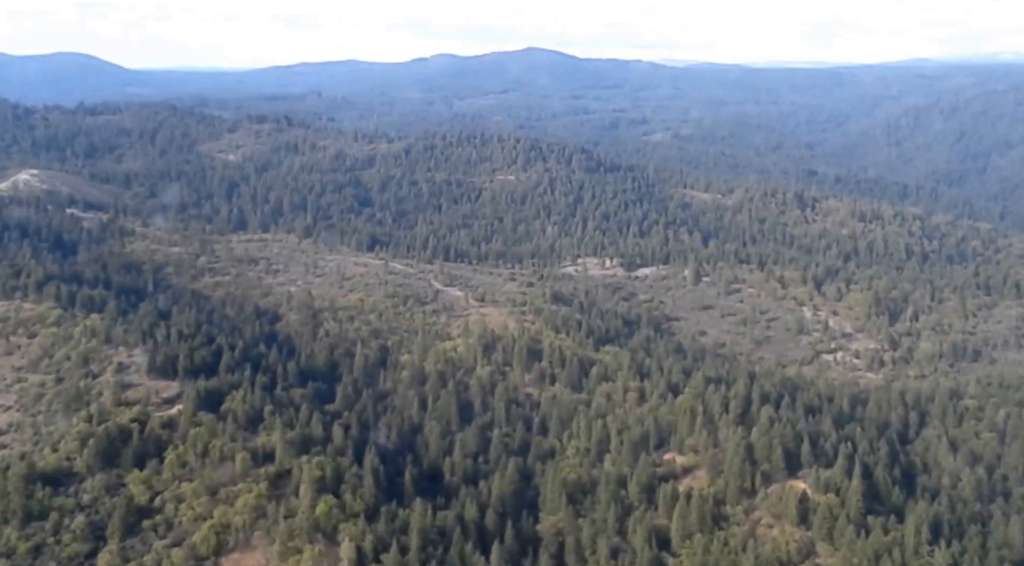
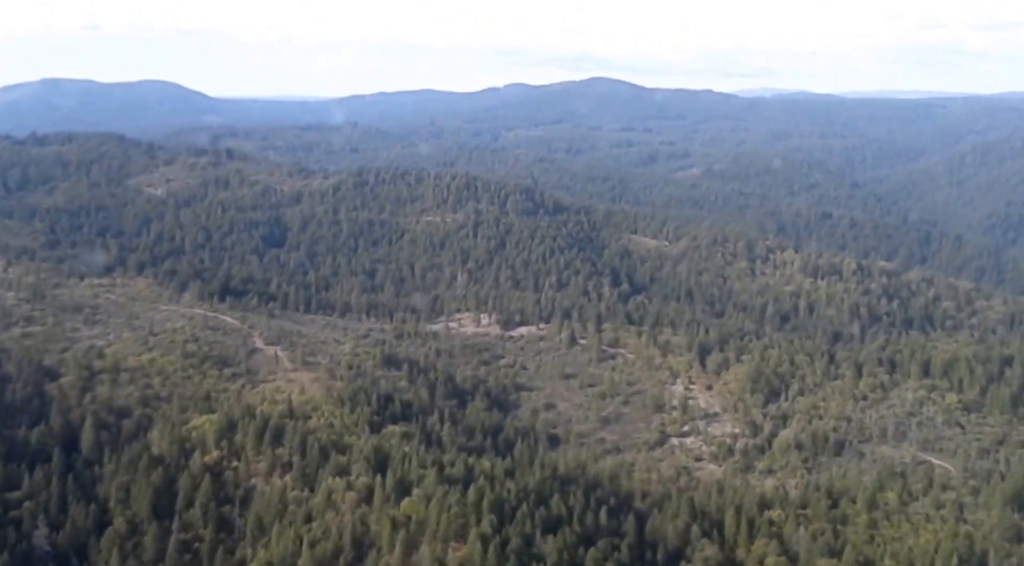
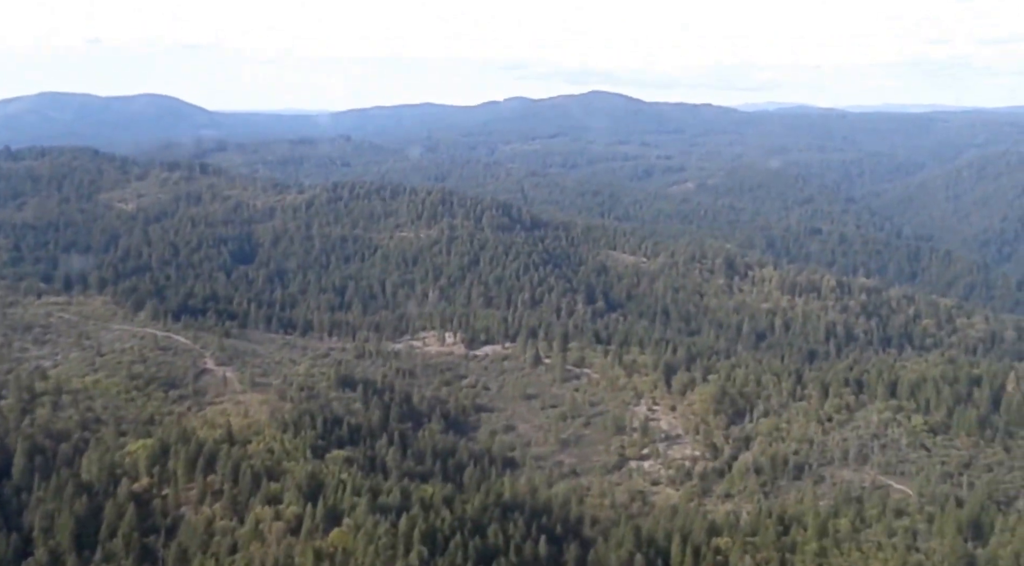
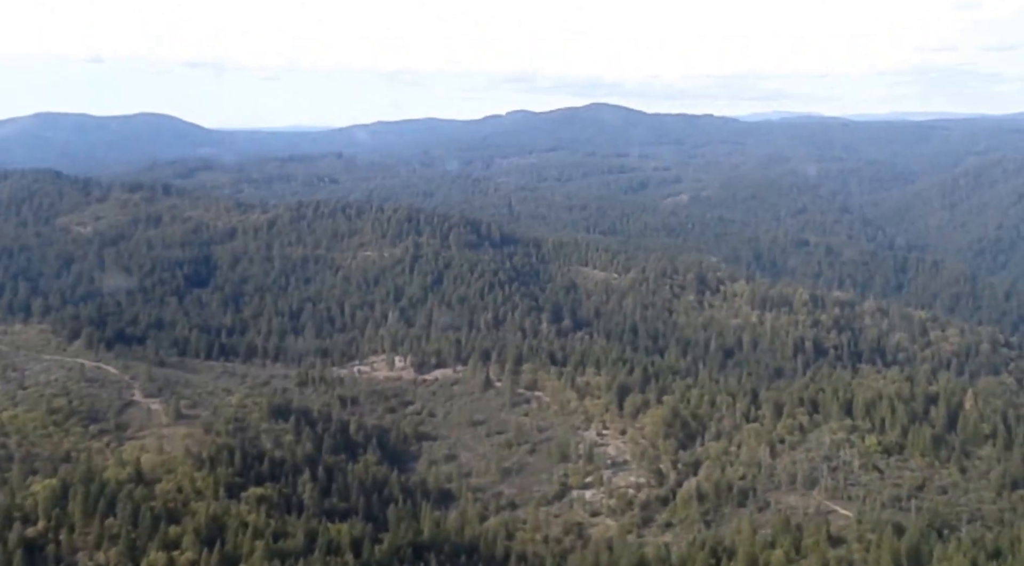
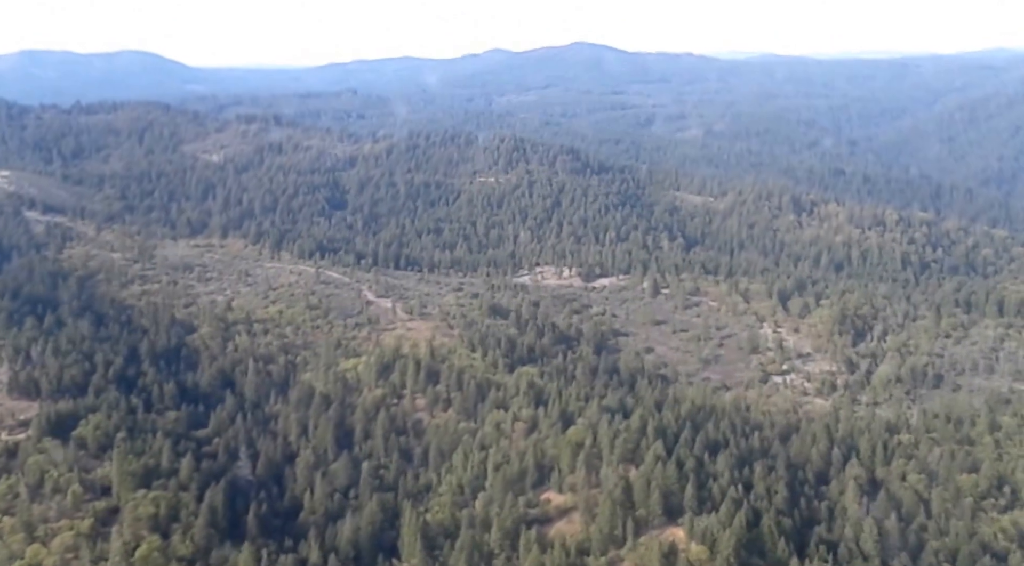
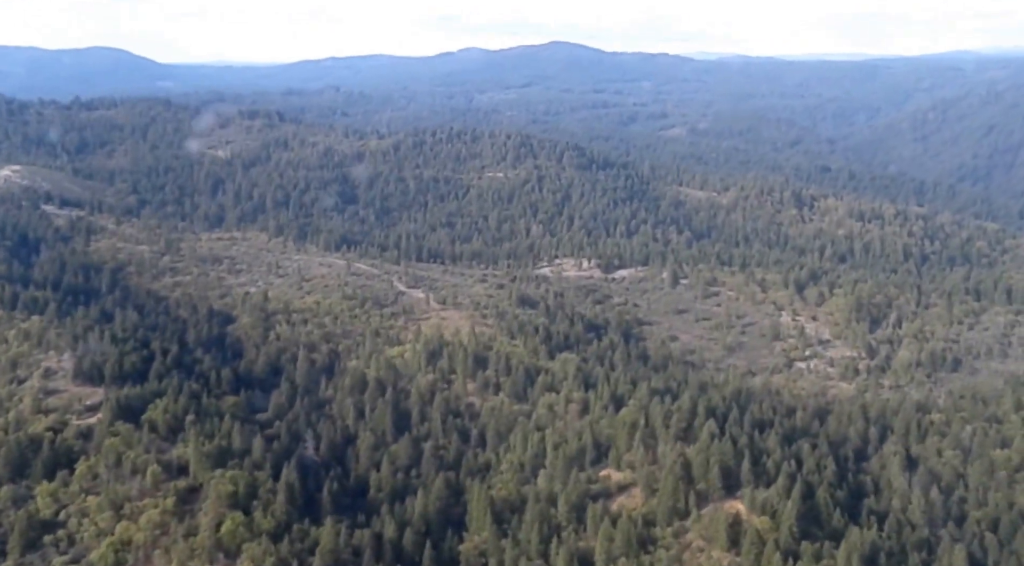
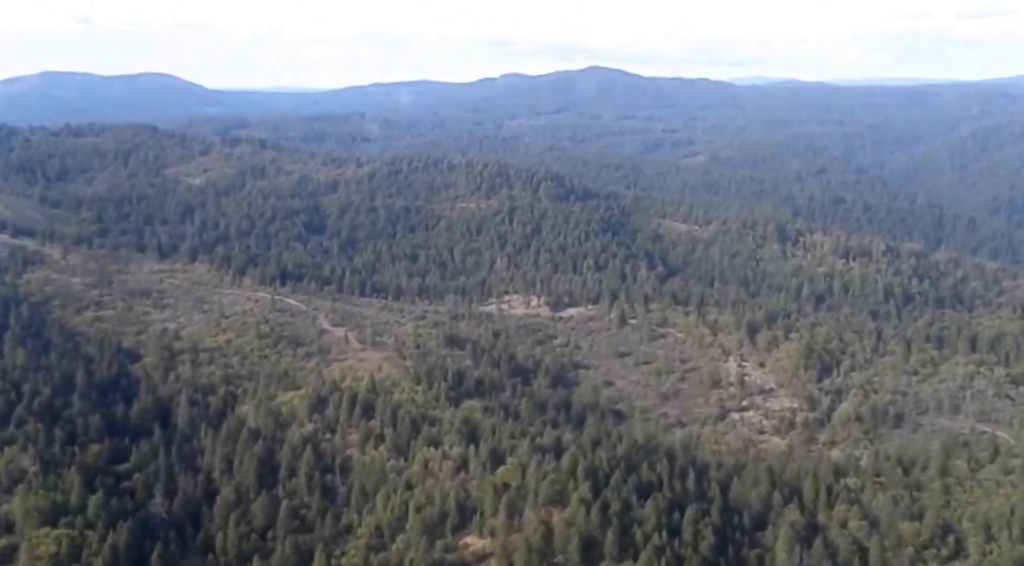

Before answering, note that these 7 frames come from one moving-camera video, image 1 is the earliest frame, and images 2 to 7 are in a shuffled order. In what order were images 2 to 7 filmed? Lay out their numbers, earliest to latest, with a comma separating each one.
6, 5, 7, 2, 3, 4
